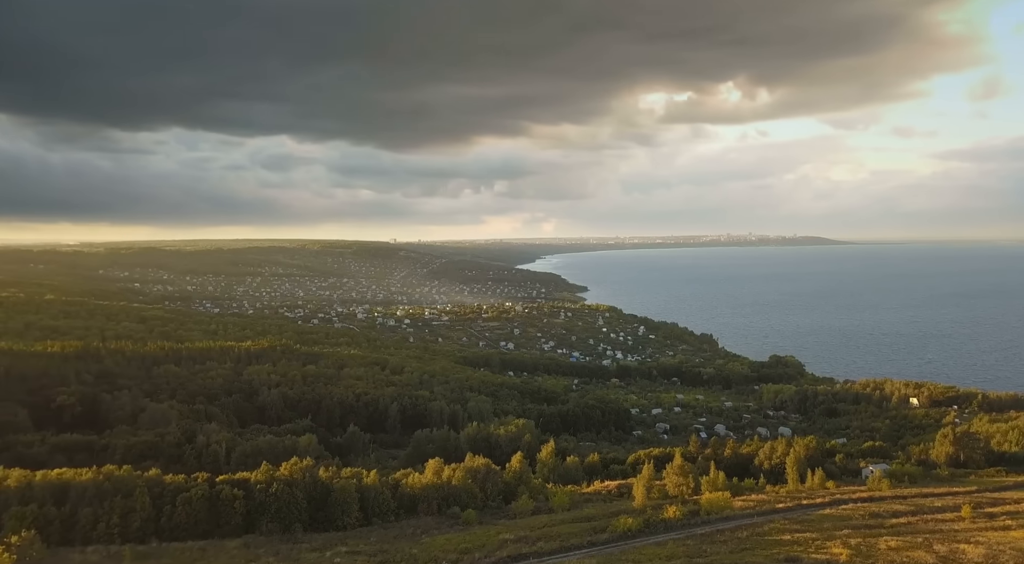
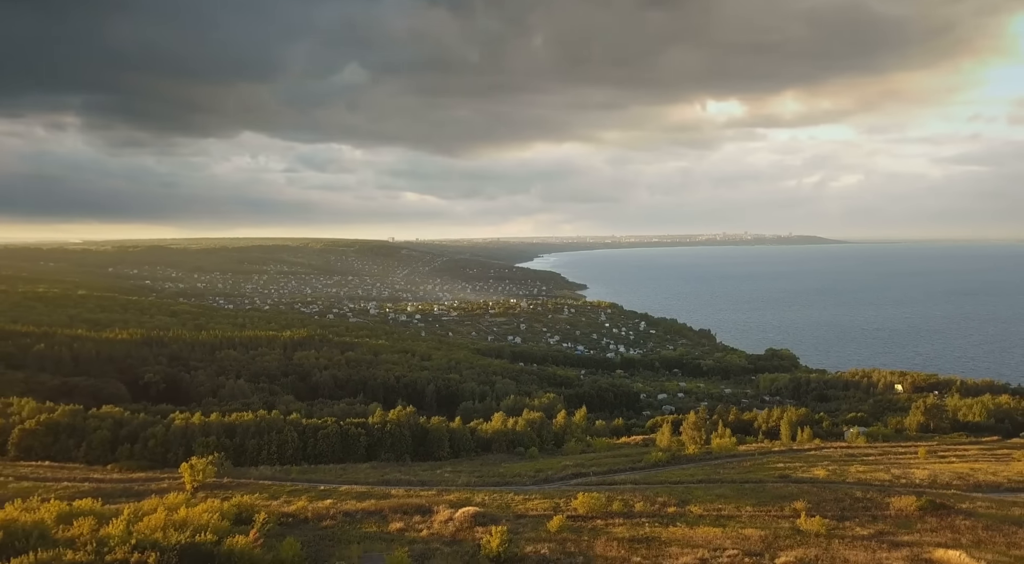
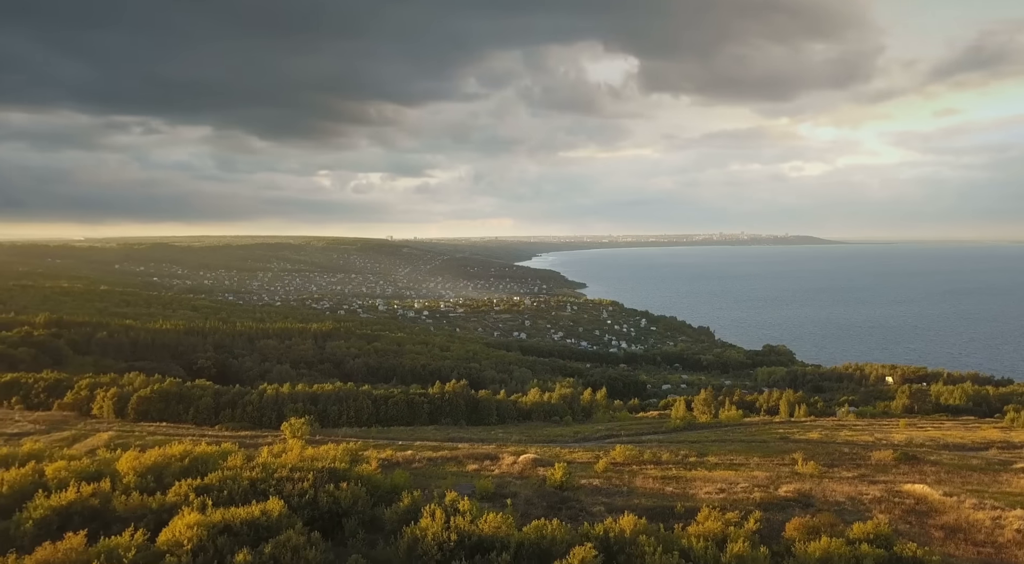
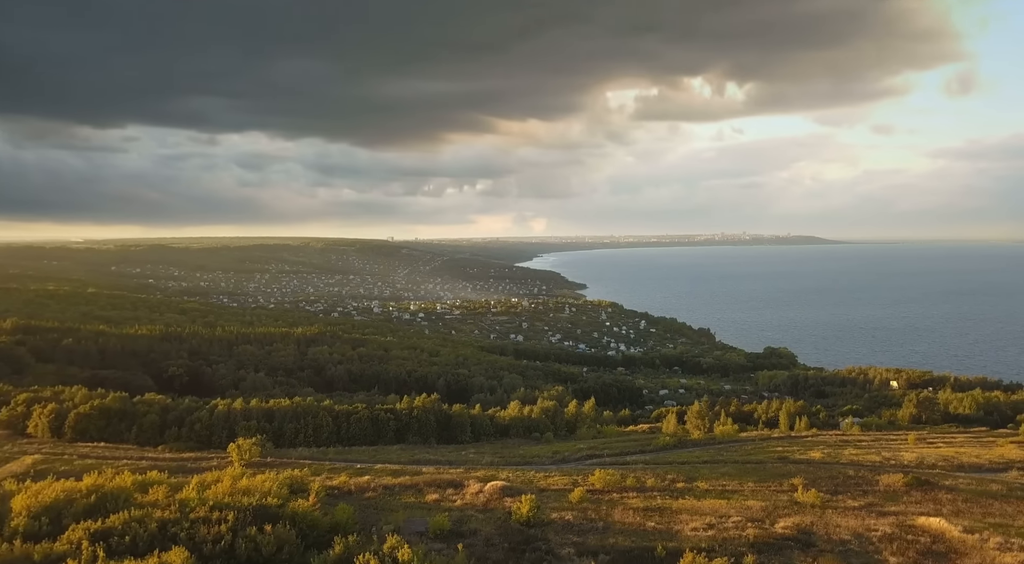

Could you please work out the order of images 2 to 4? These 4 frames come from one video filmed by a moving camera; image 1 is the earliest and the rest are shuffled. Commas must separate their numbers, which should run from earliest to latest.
2, 4, 3
